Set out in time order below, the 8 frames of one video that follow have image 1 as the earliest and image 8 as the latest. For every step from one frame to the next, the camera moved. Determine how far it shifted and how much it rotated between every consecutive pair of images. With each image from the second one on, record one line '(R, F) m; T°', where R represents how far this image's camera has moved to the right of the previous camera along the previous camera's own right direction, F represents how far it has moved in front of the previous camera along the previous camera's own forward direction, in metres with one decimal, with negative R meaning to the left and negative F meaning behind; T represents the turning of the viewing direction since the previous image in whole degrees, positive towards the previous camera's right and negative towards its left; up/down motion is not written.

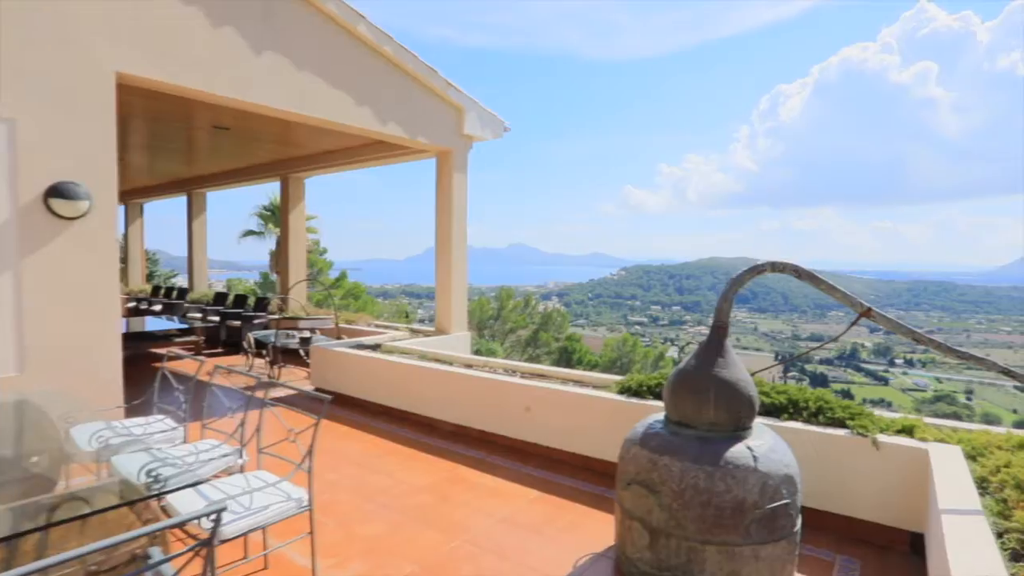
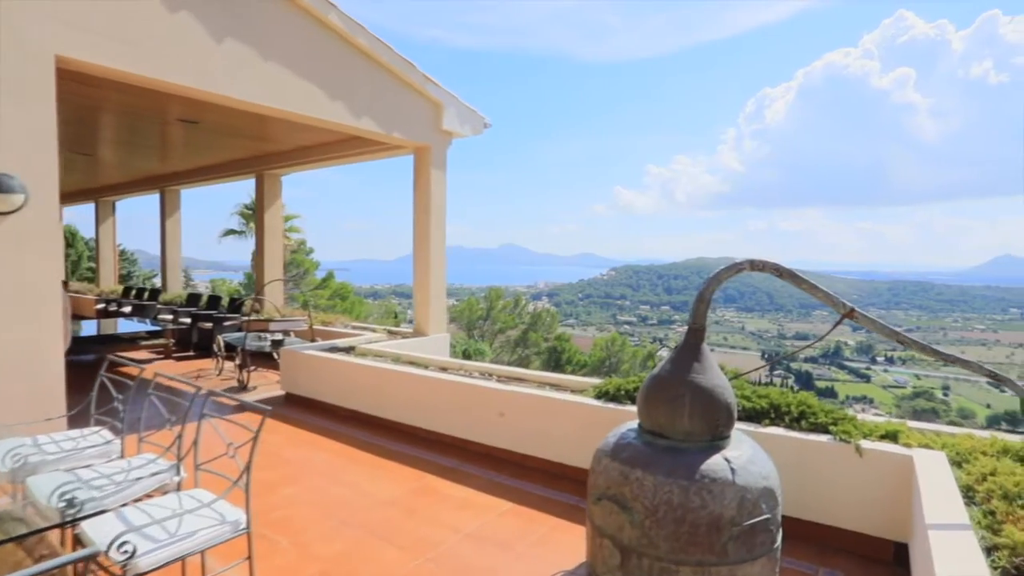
(+0.1, +0.1) m; +1°
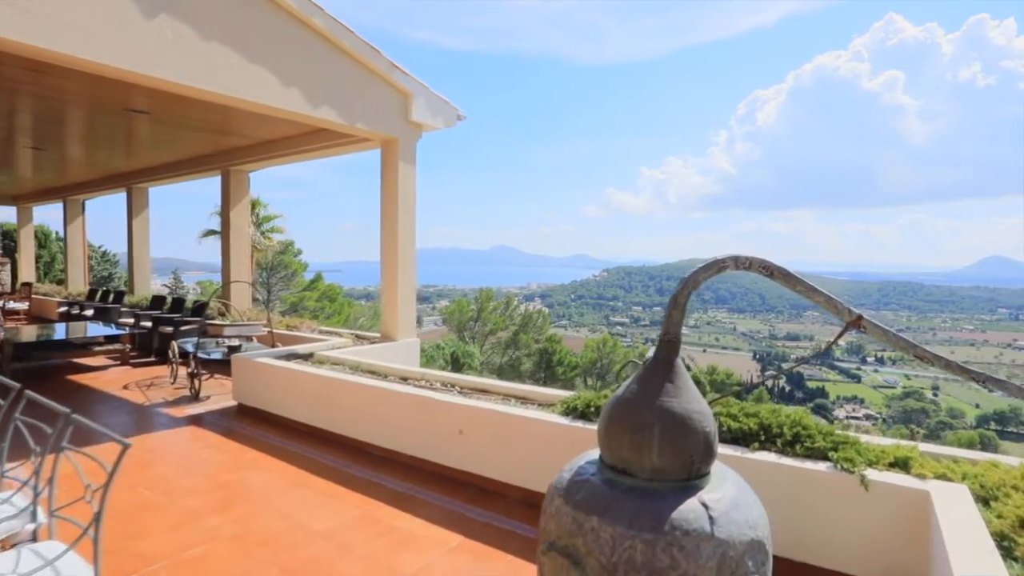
(+0.2, +0.3) m; +1°
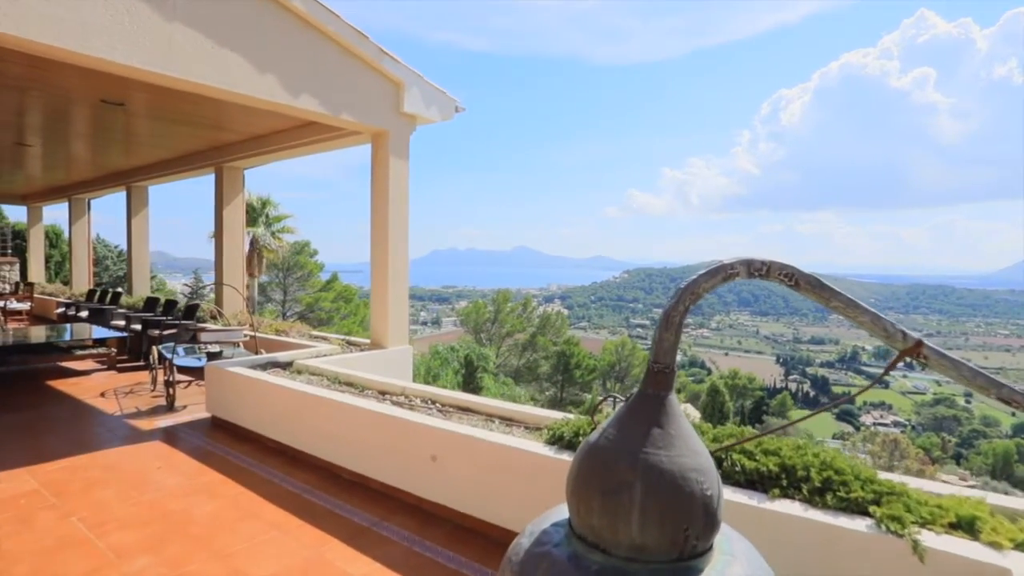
(+0.2, +0.4) m; -2°
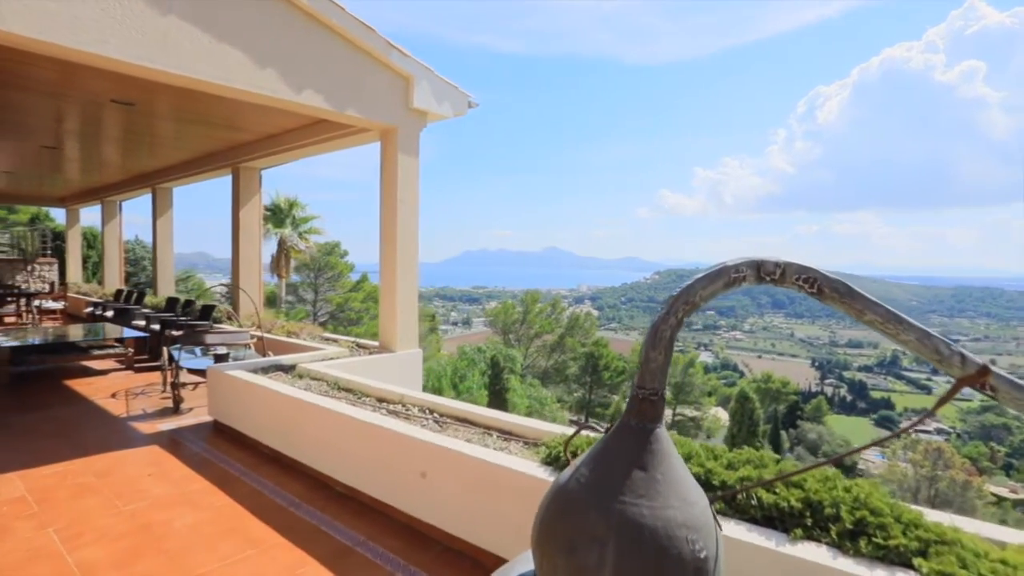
(+0.1, +0.2) m; -3°
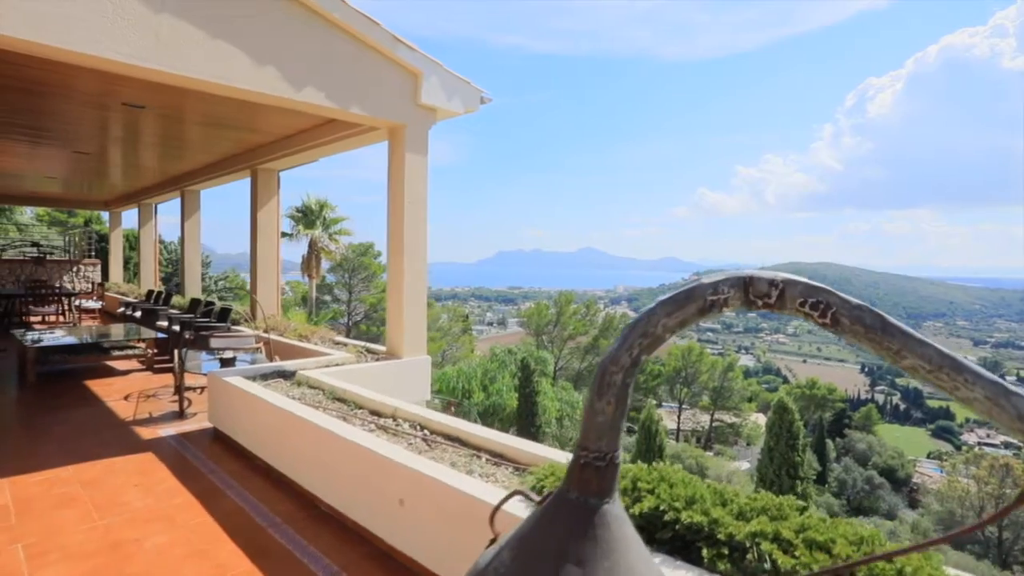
(+0.2, +0.3) m; -4°
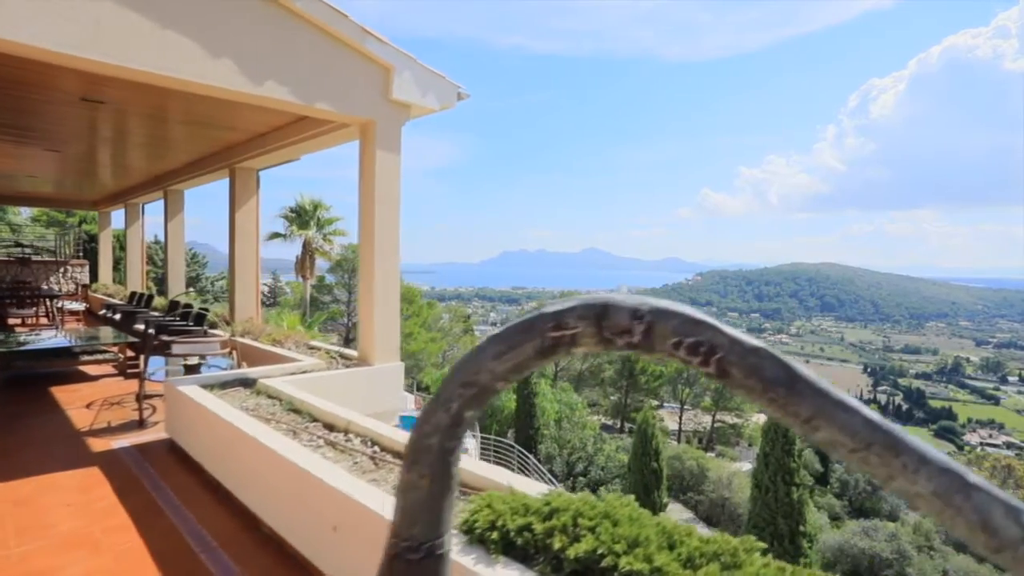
(+0.2, +0.2) m; 0°
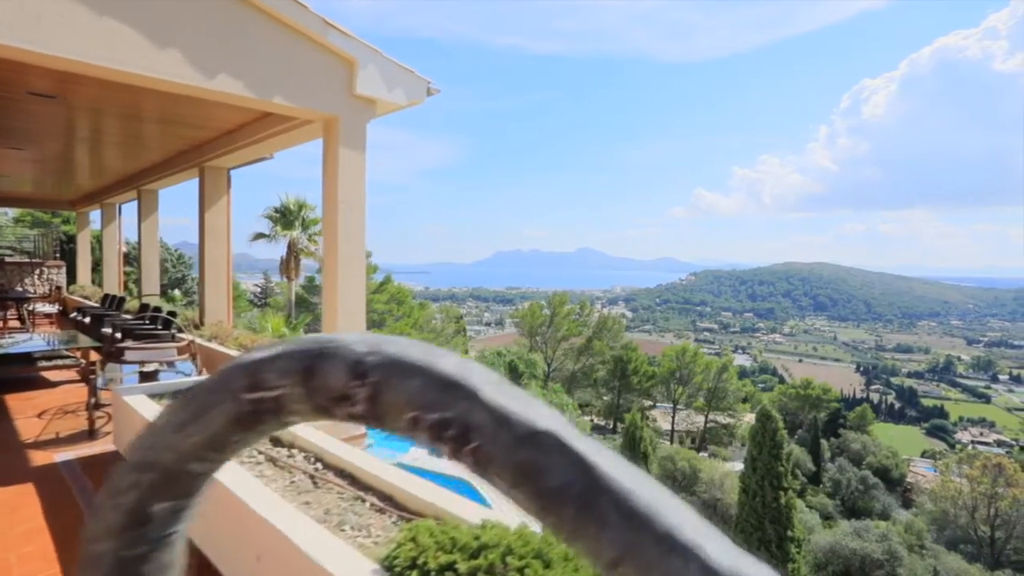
(+0.2, +0.2) m; +1°
